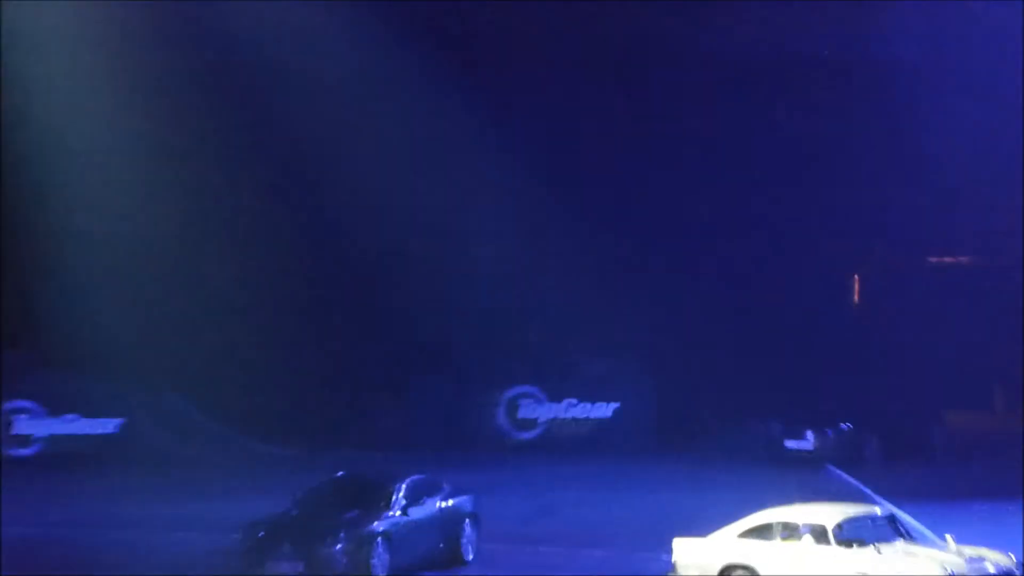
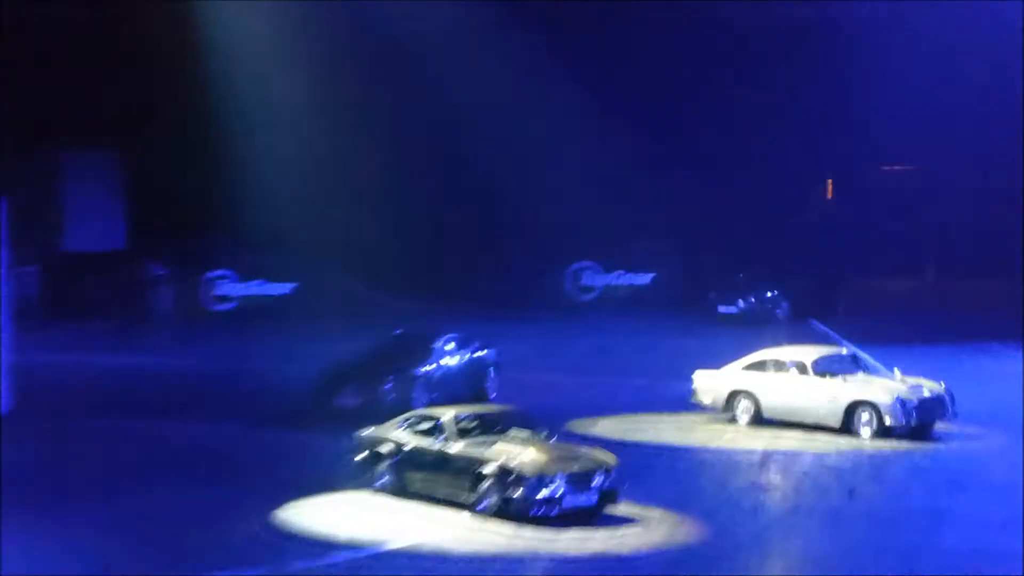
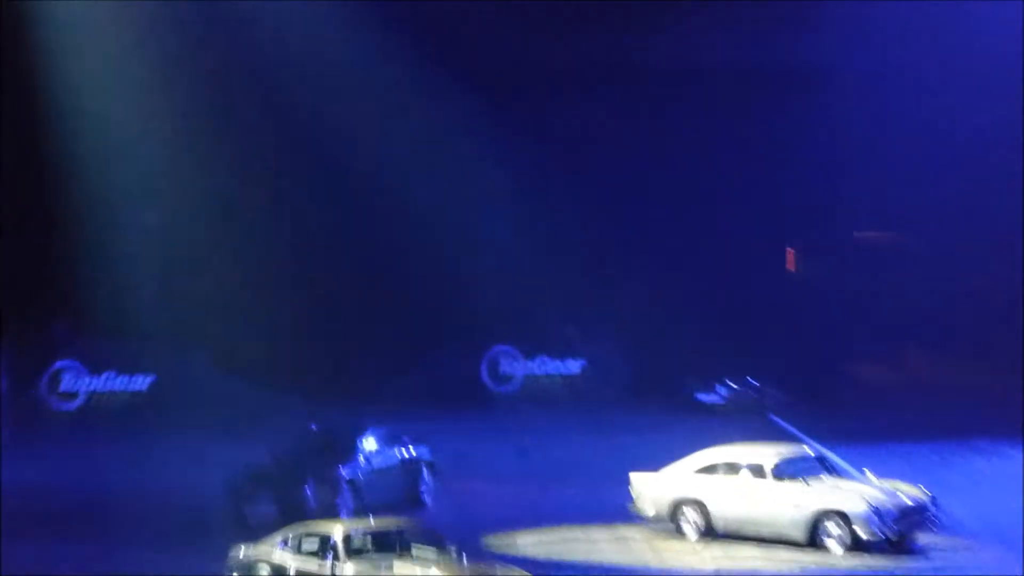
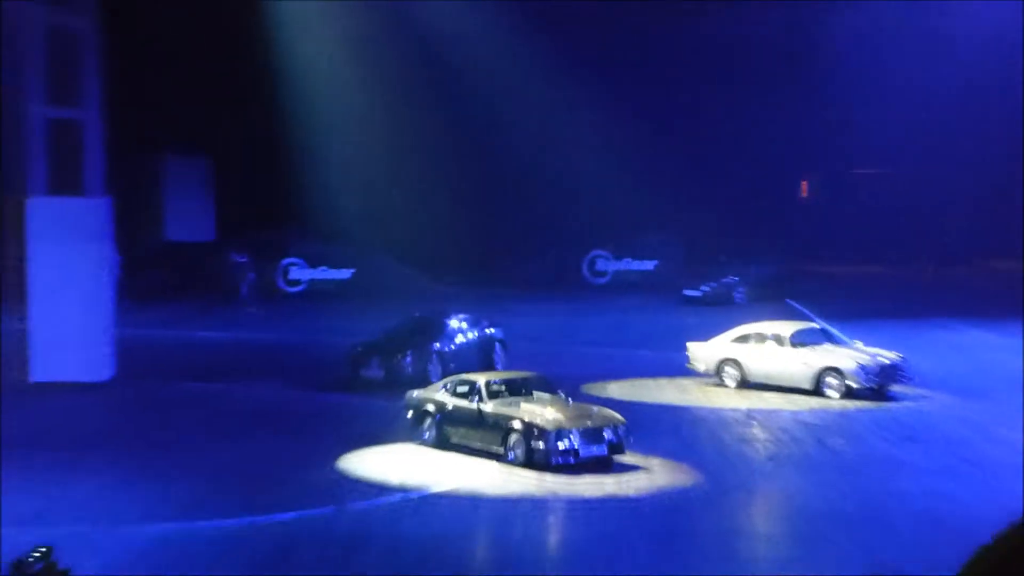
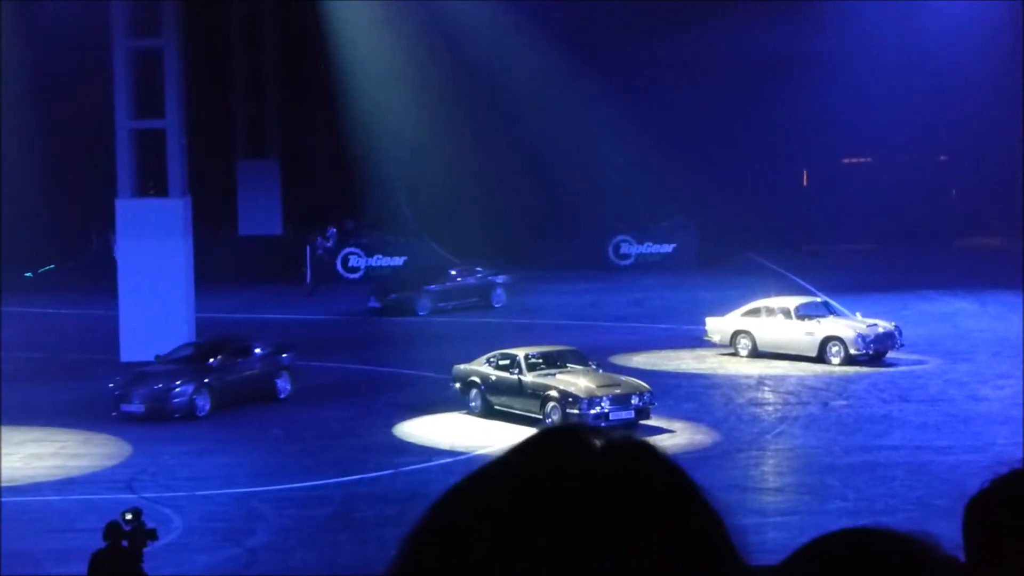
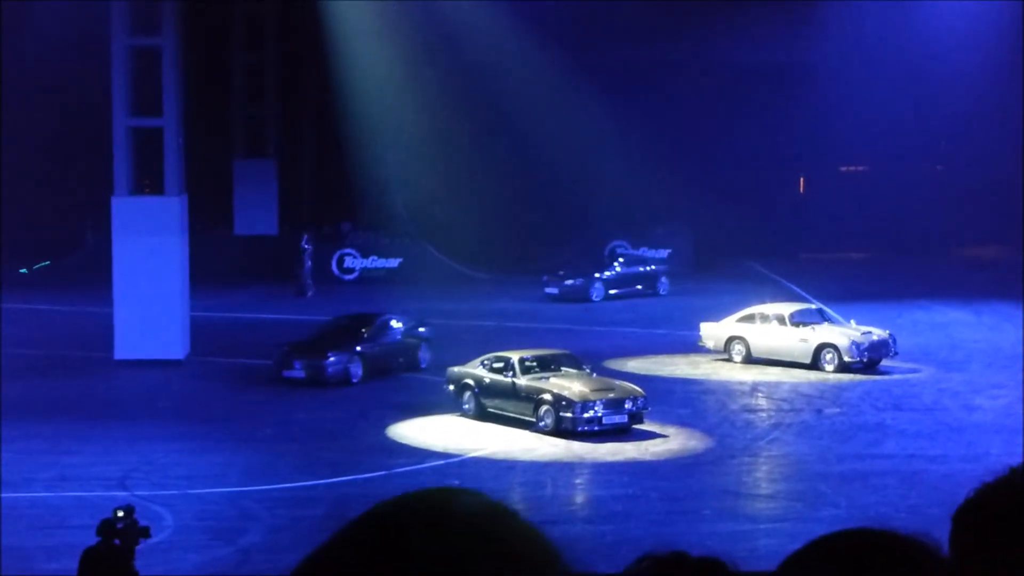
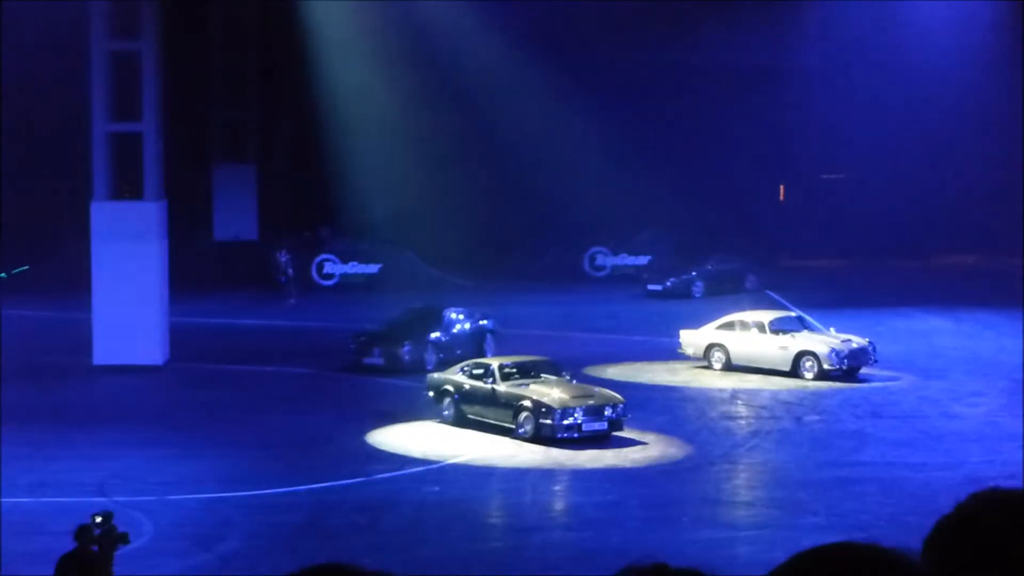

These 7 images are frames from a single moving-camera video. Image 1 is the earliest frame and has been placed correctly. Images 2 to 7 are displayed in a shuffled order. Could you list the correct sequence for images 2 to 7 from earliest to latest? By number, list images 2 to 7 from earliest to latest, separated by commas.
3, 2, 4, 7, 6, 5
